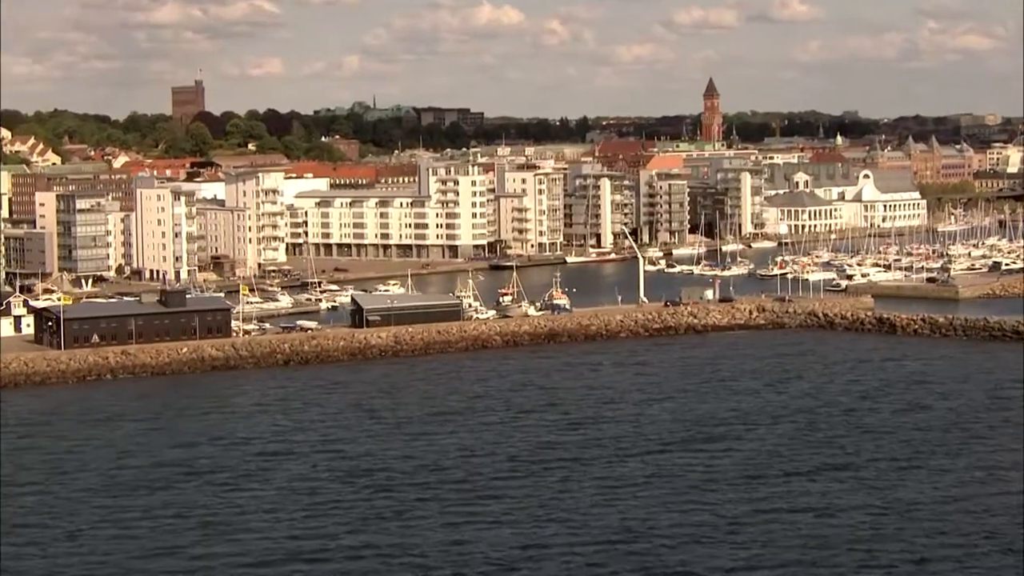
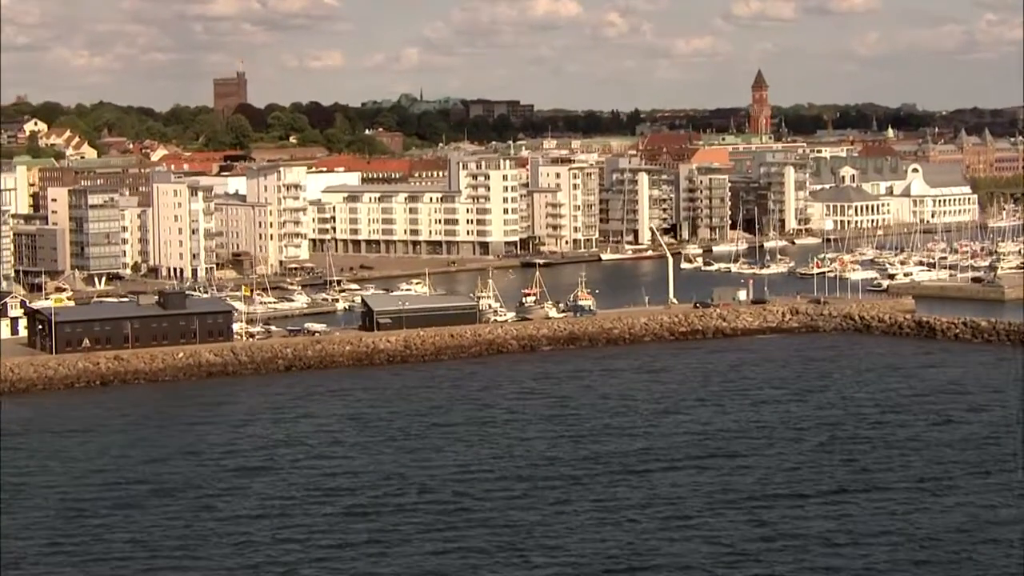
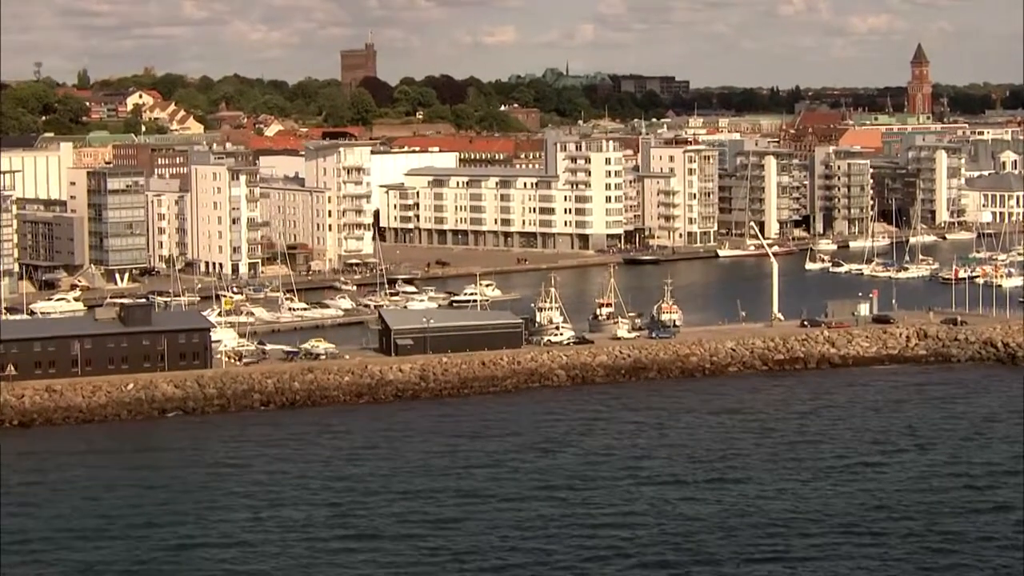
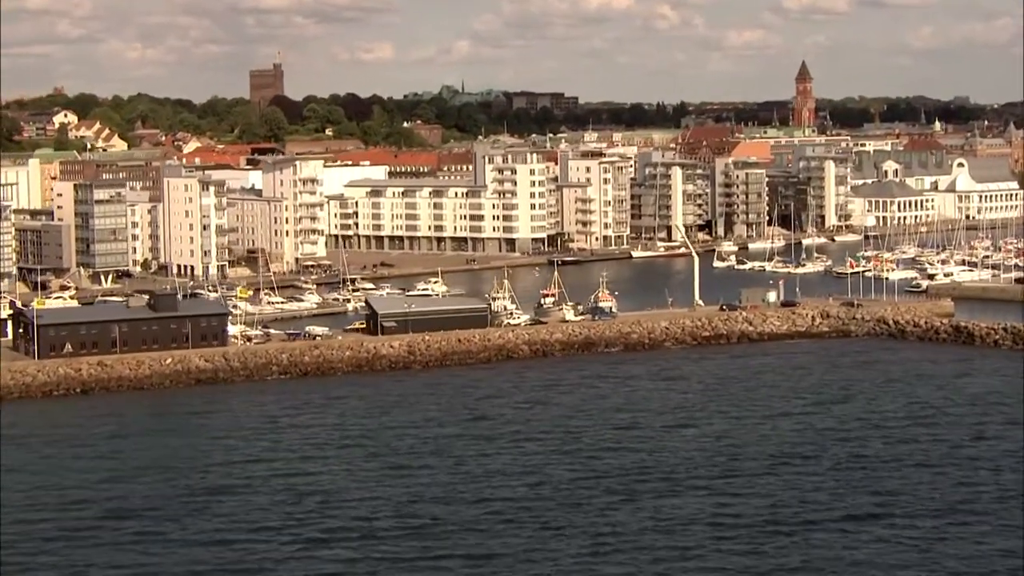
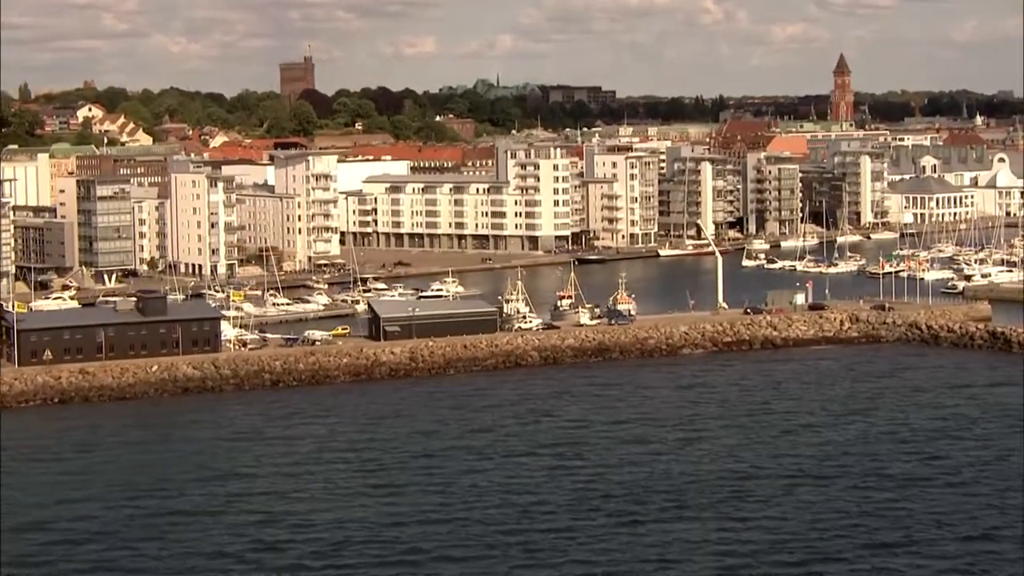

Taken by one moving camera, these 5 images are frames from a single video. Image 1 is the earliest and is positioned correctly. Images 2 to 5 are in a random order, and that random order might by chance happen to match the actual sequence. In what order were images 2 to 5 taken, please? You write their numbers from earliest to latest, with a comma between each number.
2, 4, 5, 3
